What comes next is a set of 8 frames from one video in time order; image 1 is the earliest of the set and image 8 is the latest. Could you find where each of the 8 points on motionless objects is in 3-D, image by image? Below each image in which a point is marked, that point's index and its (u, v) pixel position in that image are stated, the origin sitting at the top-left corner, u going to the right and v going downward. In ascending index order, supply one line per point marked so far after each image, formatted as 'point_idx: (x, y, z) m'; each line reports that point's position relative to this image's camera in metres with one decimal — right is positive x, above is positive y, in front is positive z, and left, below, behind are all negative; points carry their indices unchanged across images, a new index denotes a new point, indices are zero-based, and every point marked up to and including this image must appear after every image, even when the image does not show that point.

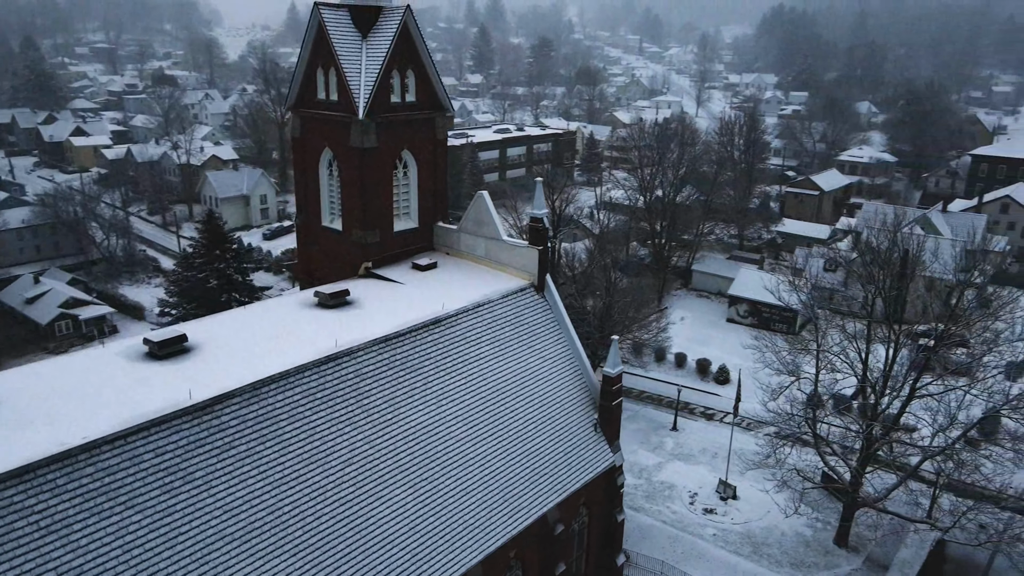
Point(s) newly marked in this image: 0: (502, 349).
0: (-0.2, -1.2, +14.1) m
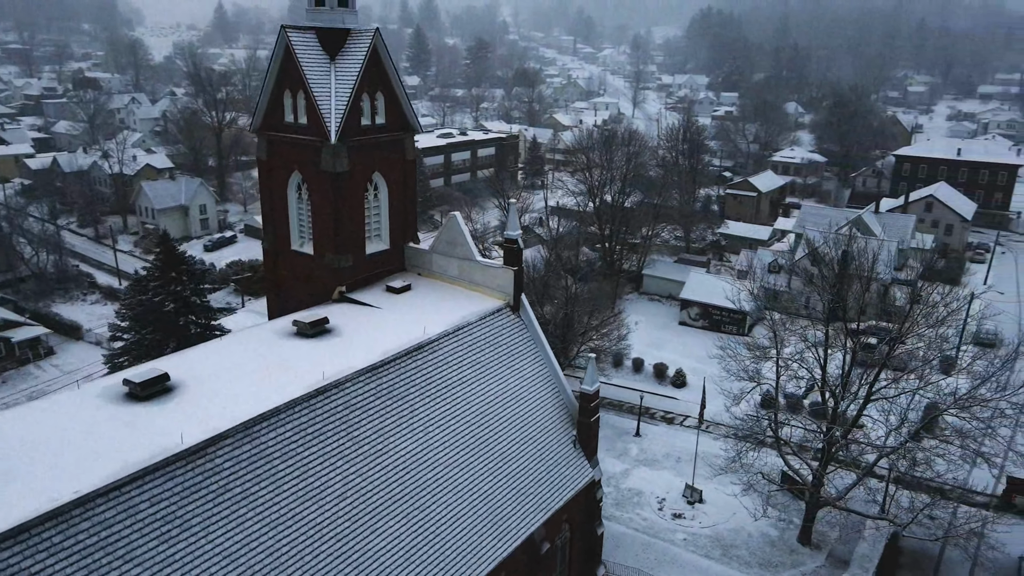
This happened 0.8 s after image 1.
0: (-0.6, -1.6, +14.1) m
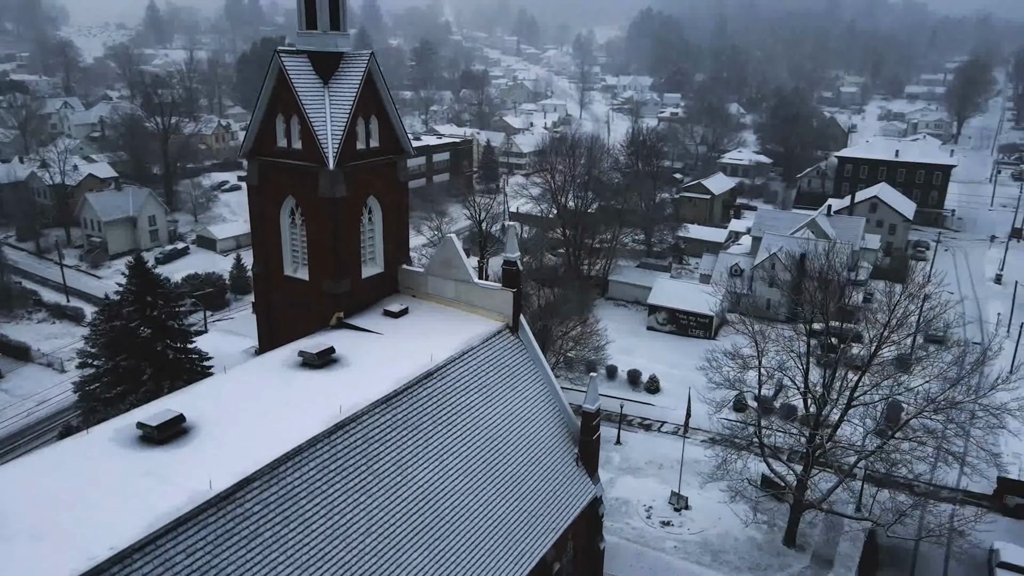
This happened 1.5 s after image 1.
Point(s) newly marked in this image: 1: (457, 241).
0: (-0.5, -2.1, +14.2) m
1: (-1.2, +1.0, +16.0) m
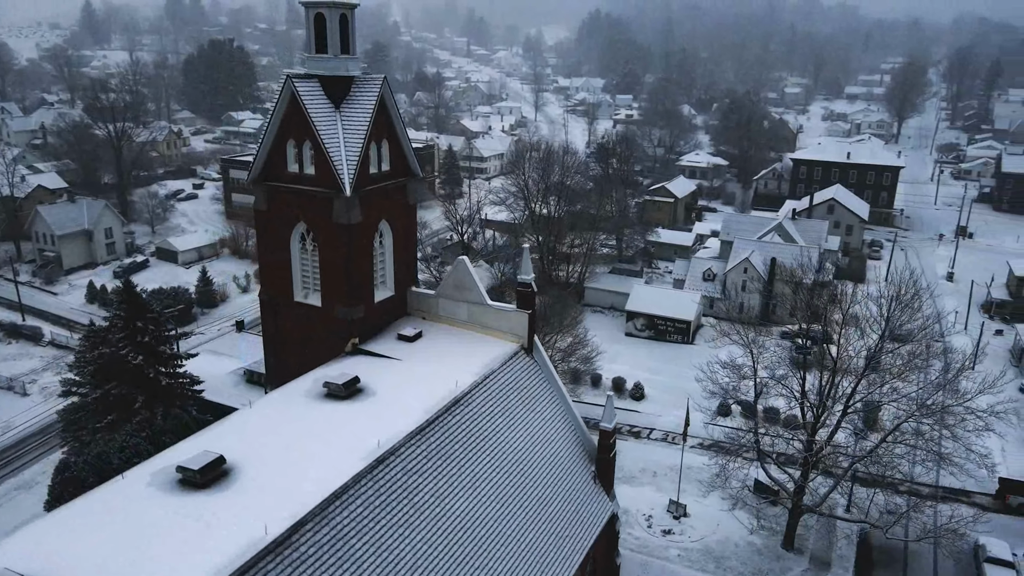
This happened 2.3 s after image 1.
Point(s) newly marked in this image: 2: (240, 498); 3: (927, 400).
0: (0.0, -2.6, +14.3) m
1: (-1.0, +0.6, +16.0) m
2: (-3.8, -2.9, +10.1) m
3: (+10.8, -2.9, +18.8) m
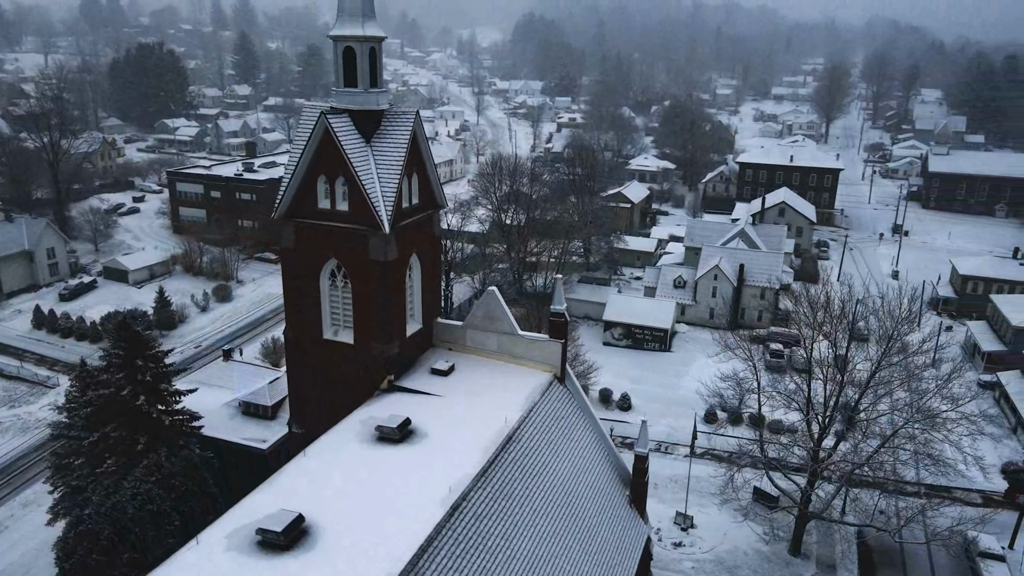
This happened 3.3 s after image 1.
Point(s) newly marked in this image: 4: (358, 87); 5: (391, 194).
0: (+0.9, -3.2, +14.3) m
1: (-0.3, -0.1, +16.0) m
2: (-2.5, -3.7, +9.8) m
3: (+11.3, -3.2, +19.9) m
4: (-3.1, +3.9, +14.3) m
5: (-2.3, +1.8, +13.9) m
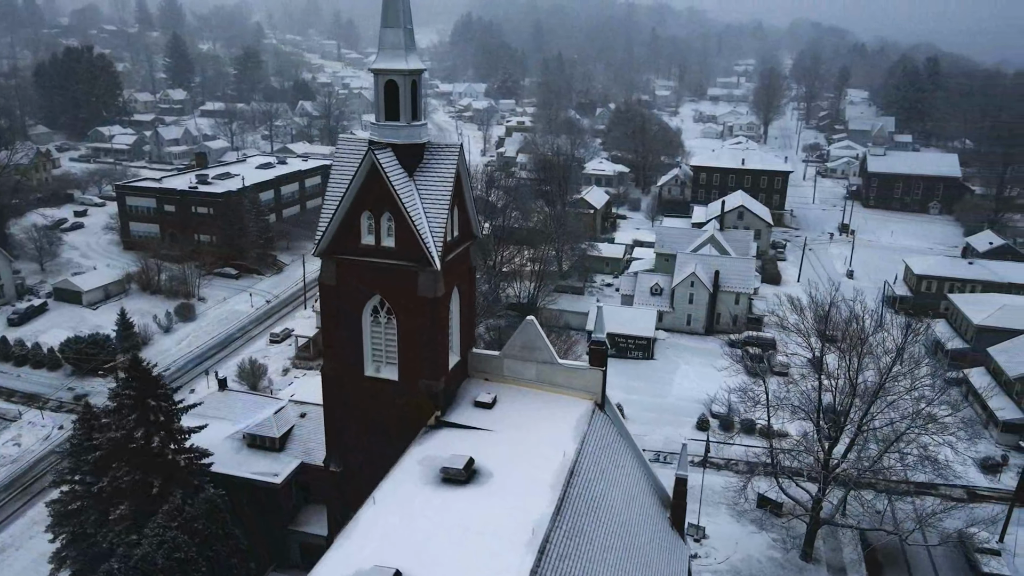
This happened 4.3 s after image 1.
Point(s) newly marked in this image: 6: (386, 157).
0: (+1.9, -3.8, +14.4) m
1: (+0.5, -0.8, +16.0) m
2: (-1.1, -4.4, +9.7) m
3: (+11.8, -3.6, +20.8) m
4: (-2.2, +3.2, +14.0) m
5: (-1.4, +1.1, +13.7) m
6: (-2.4, +2.4, +13.6) m
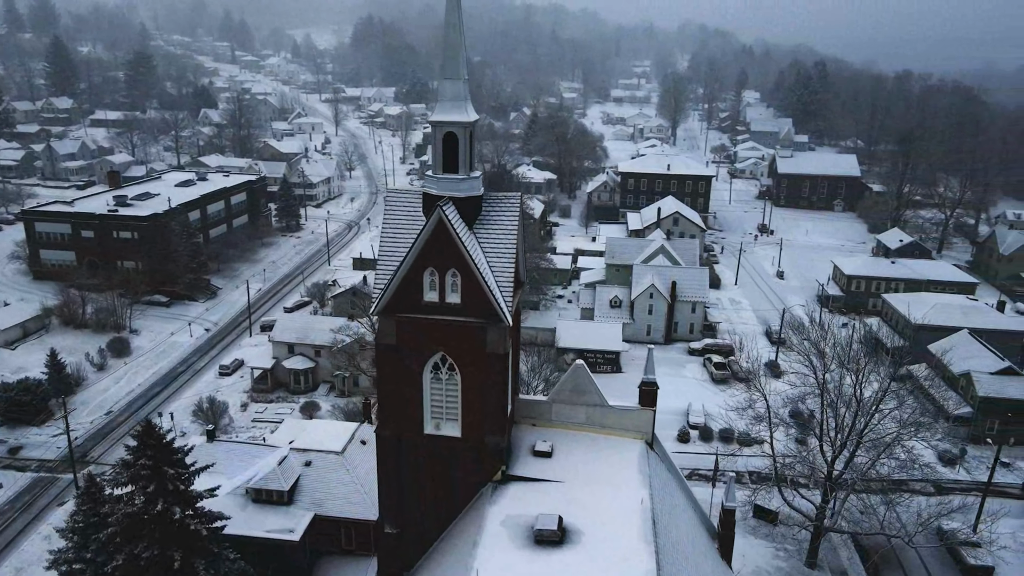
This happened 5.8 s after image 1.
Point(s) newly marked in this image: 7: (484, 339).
0: (+3.3, -4.7, +14.7) m
1: (+1.5, -1.7, +16.0) m
2: (+1.0, -5.4, +9.5) m
3: (+12.2, -4.0, +22.3) m
4: (-1.0, +2.2, +13.7) m
5: (-0.1, +0.1, +13.5) m
6: (-1.1, +1.4, +13.3) m
7: (-0.5, -0.9, +13.6) m
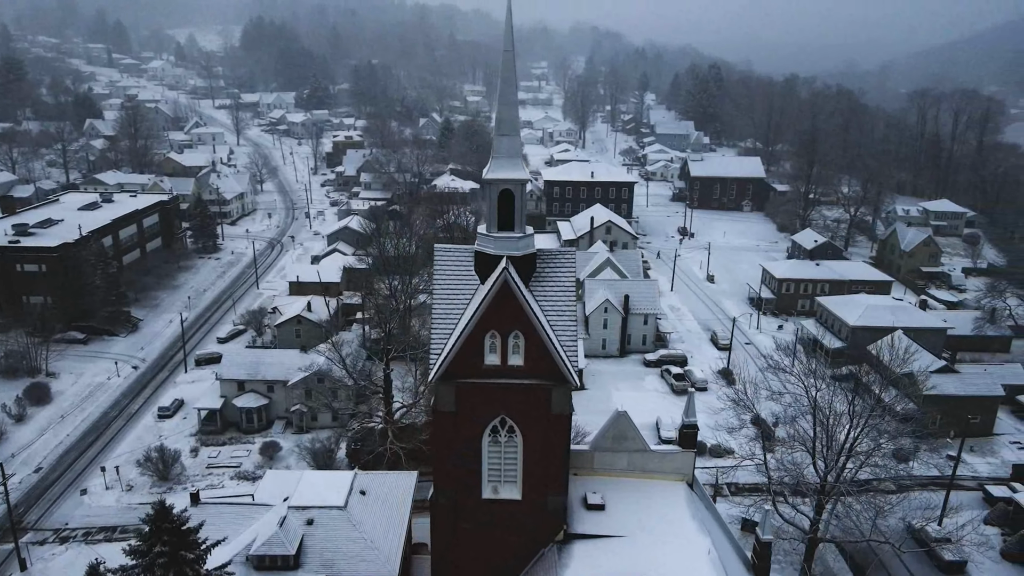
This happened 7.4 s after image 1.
0: (+4.5, -5.6, +14.9) m
1: (+2.4, -2.7, +15.9) m
2: (+2.9, -6.4, +9.5) m
3: (+12.2, -4.6, +23.6) m
4: (0.0, +1.0, +13.3) m
5: (+1.1, -1.0, +13.2) m
6: (0.0, +0.2, +12.9) m
7: (+0.7, -2.0, +13.3) m
